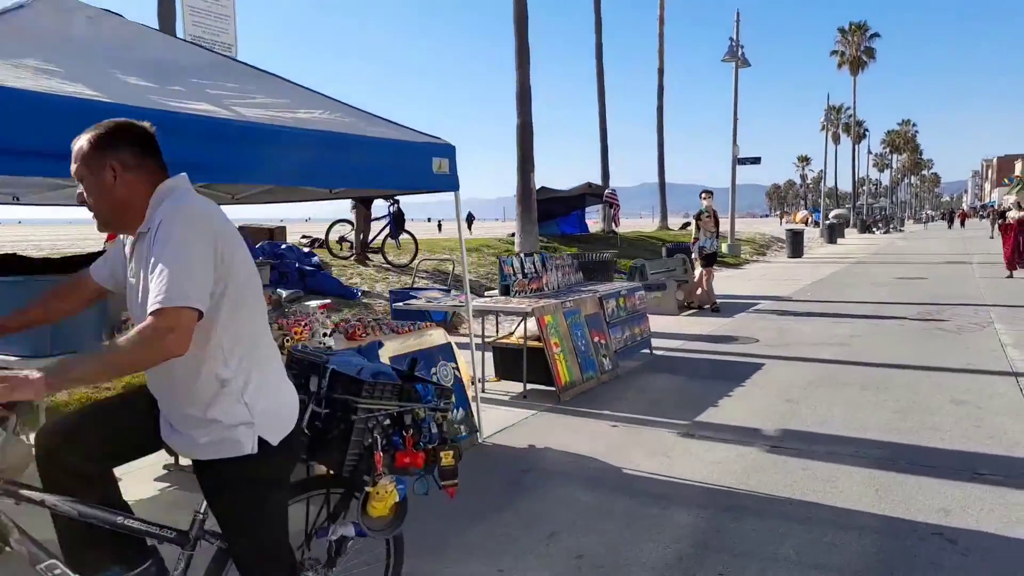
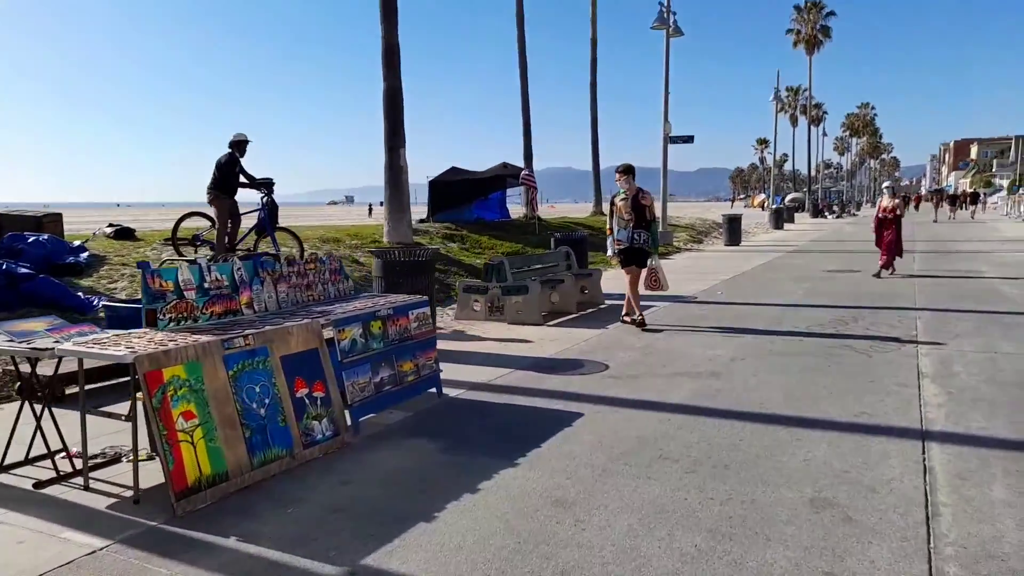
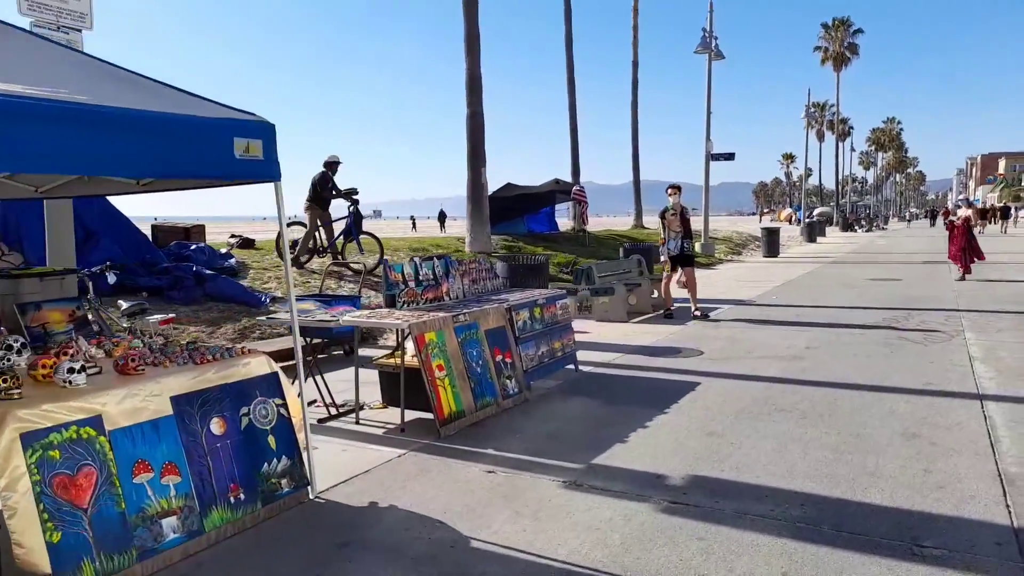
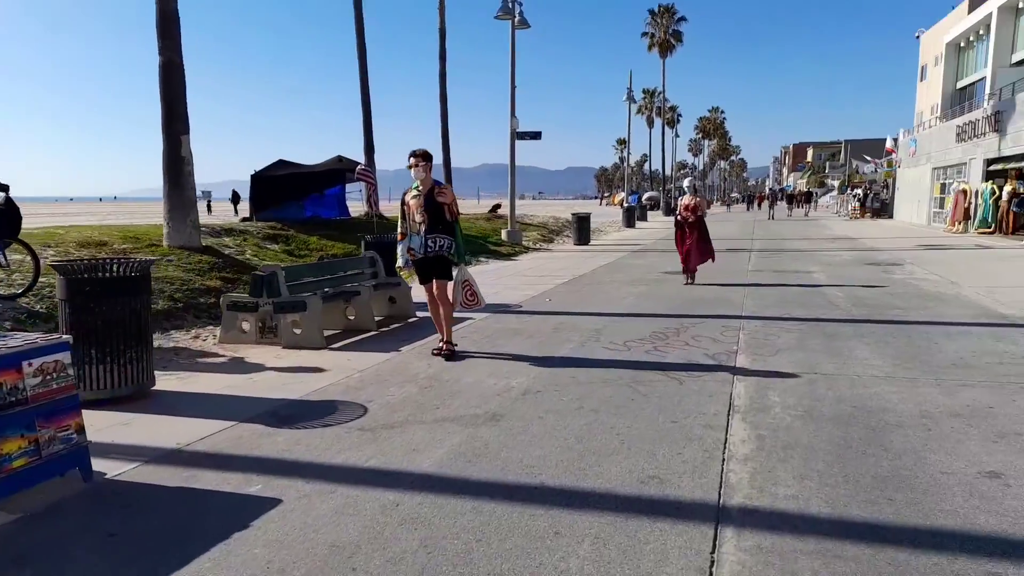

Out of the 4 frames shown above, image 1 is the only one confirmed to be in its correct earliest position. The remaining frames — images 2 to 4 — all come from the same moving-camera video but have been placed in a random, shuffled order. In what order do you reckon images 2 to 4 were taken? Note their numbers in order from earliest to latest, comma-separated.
3, 2, 4
